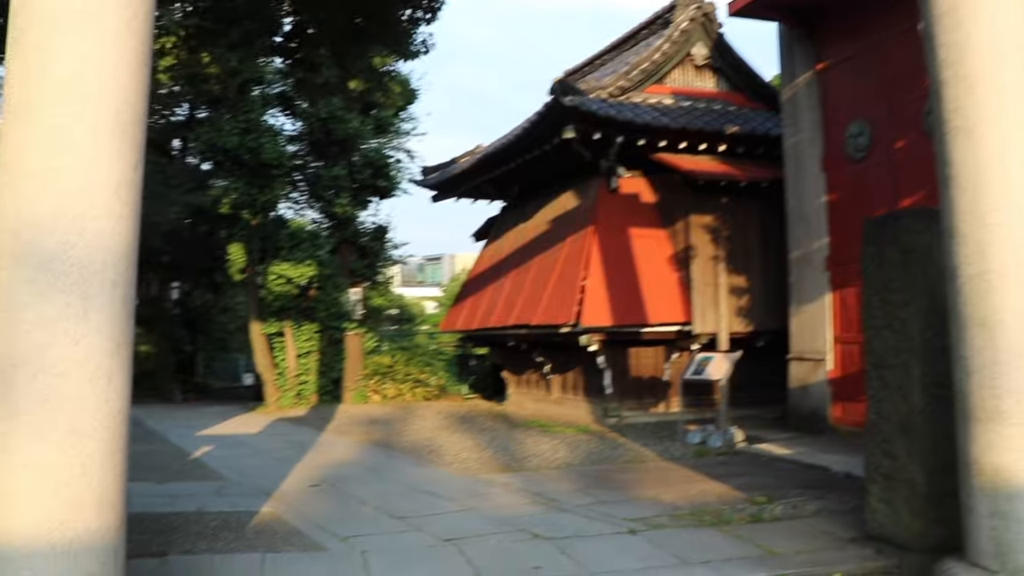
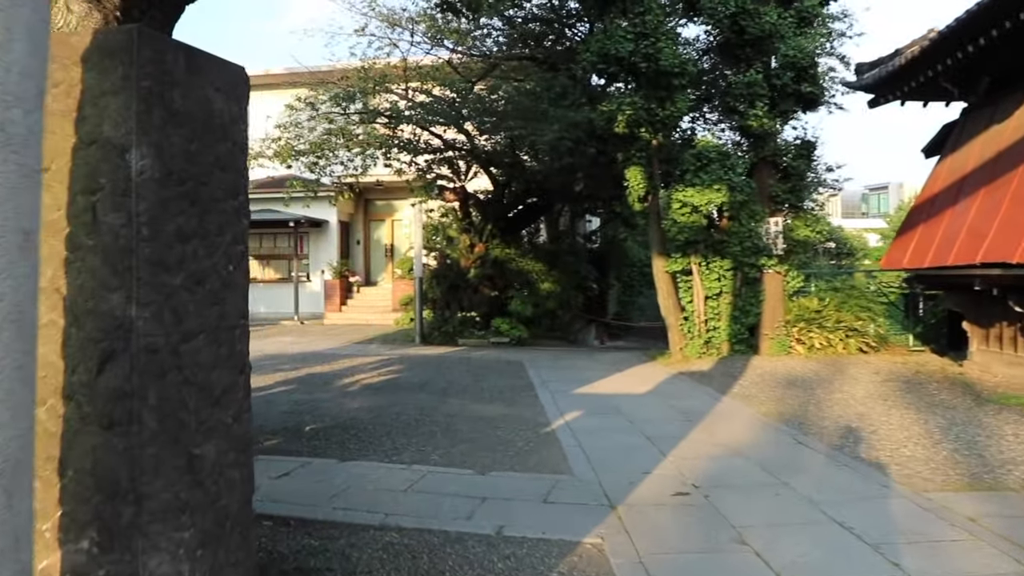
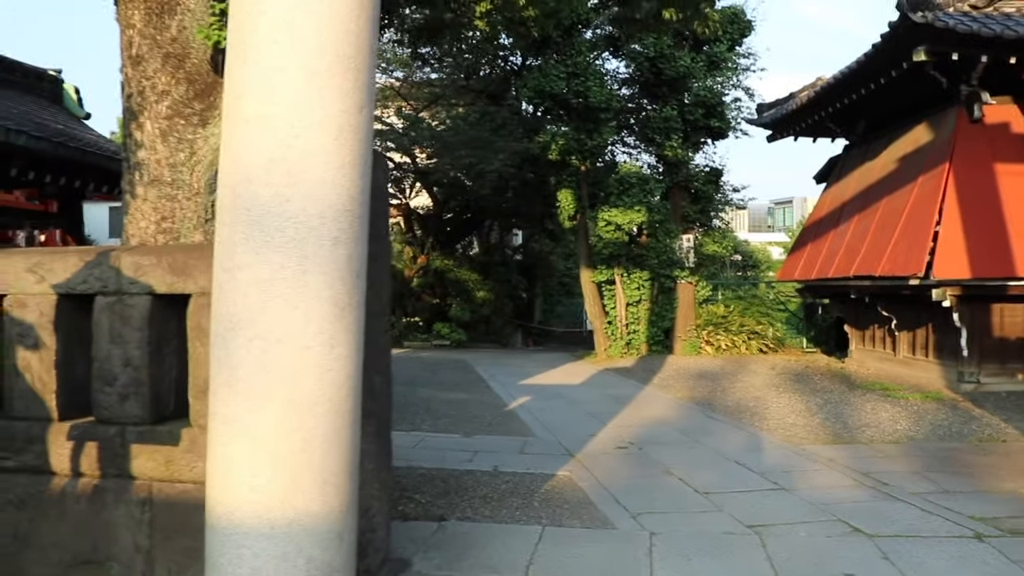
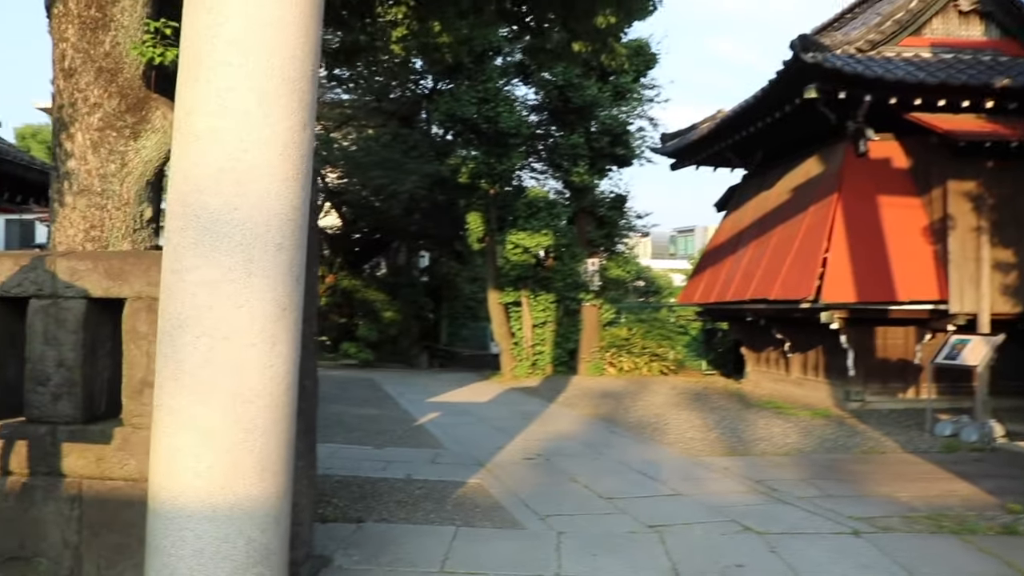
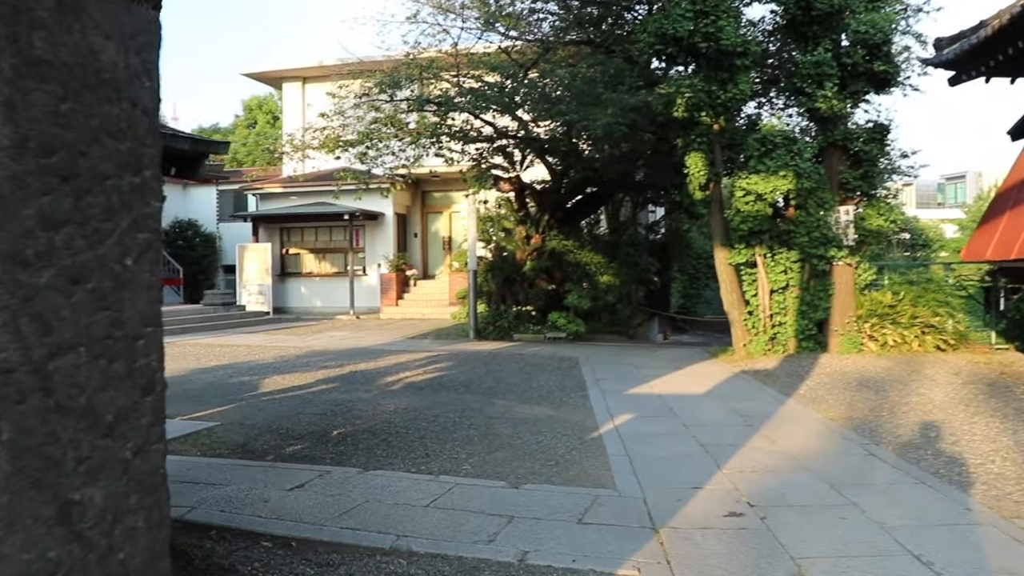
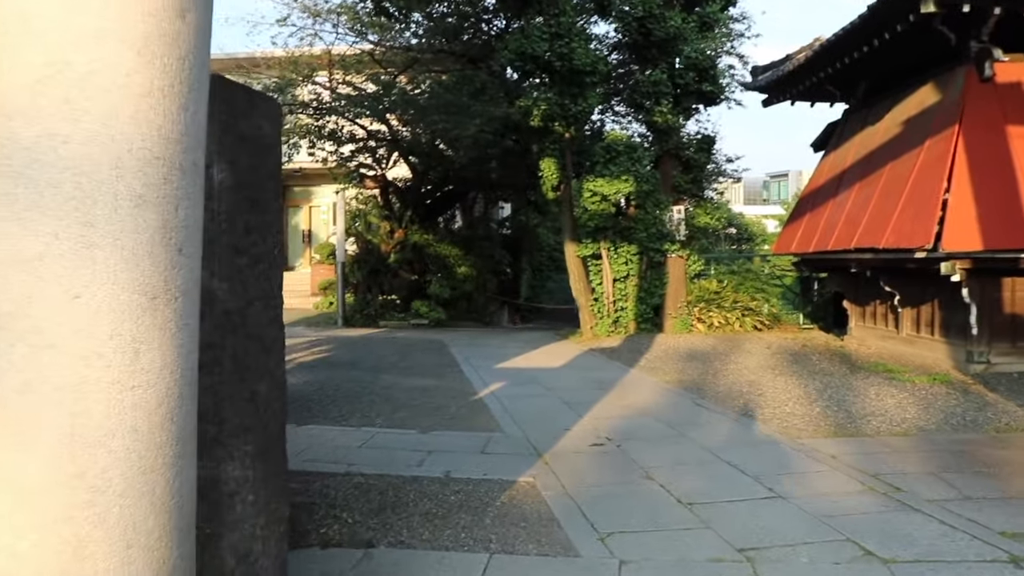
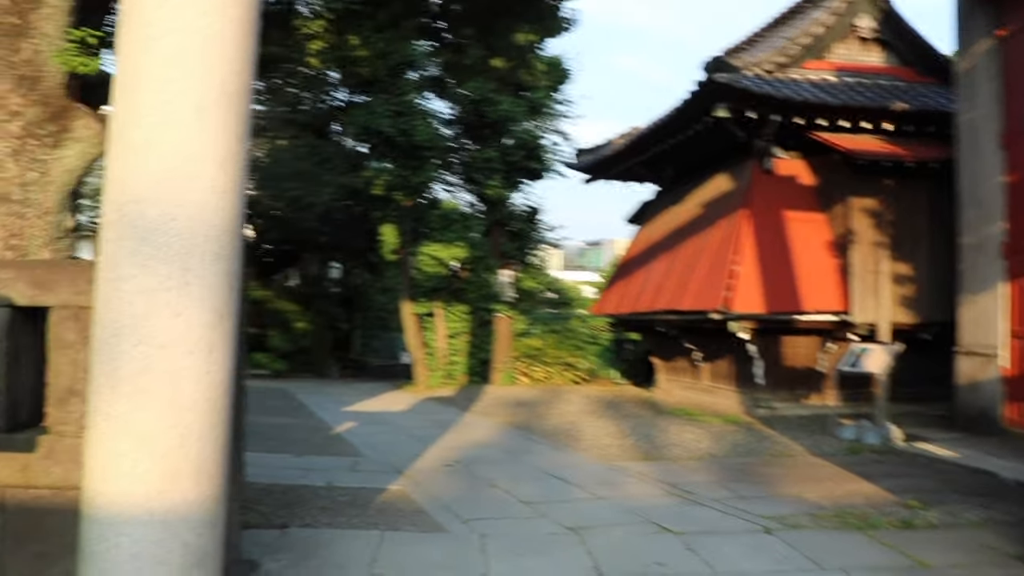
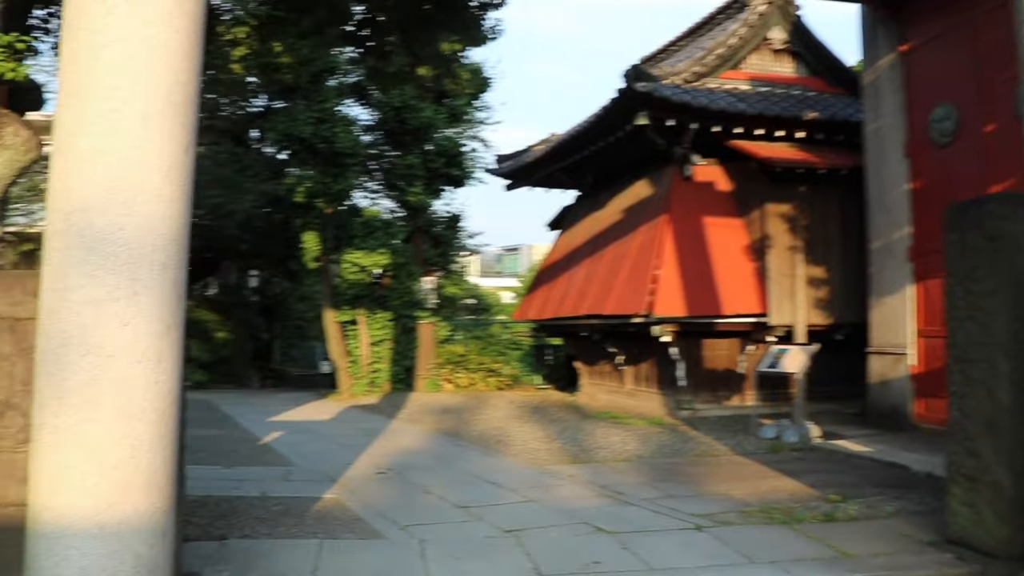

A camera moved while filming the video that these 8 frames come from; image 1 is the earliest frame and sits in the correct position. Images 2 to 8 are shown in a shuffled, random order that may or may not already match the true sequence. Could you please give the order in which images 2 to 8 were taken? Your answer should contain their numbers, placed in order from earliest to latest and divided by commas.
8, 7, 4, 3, 6, 2, 5
